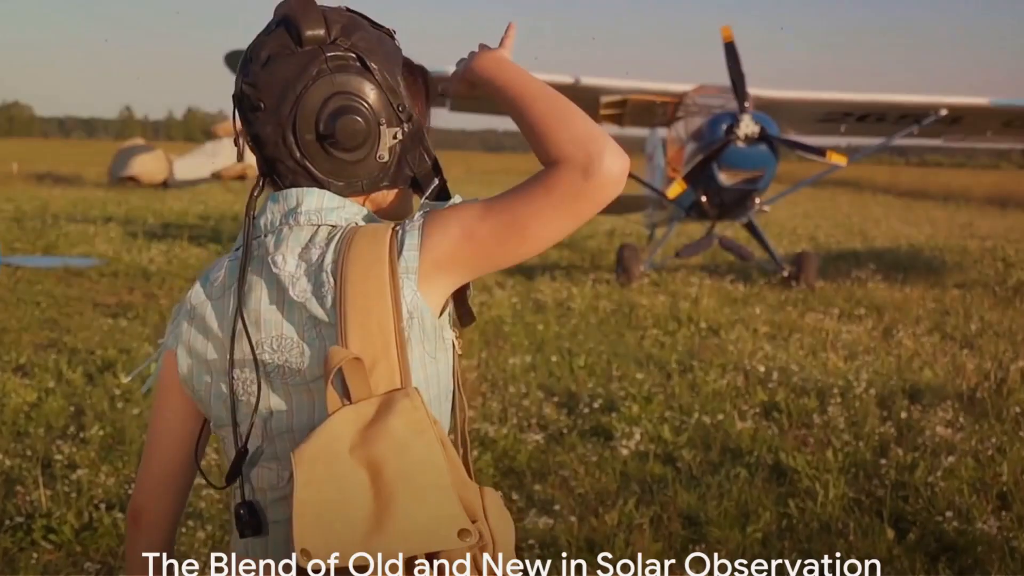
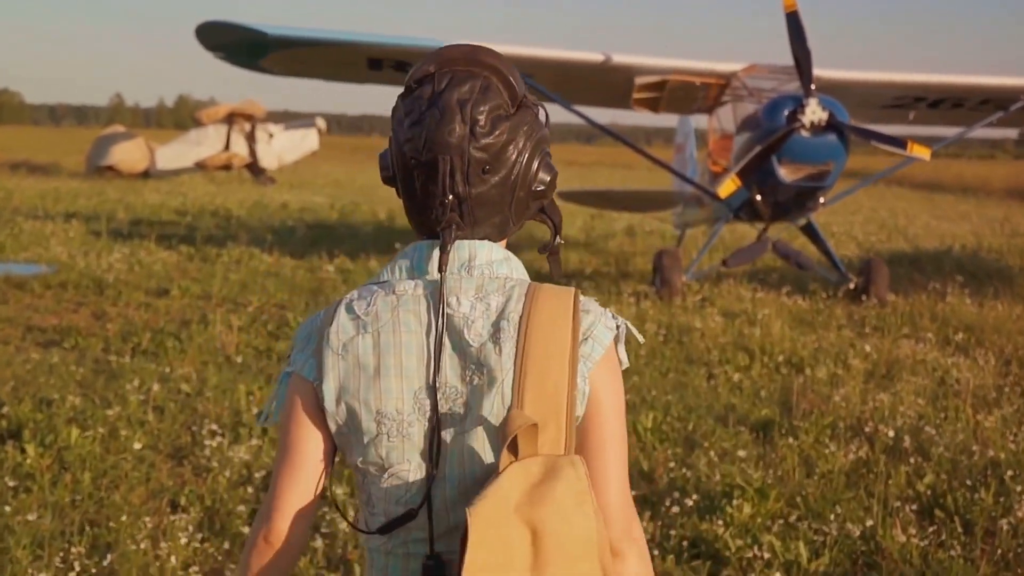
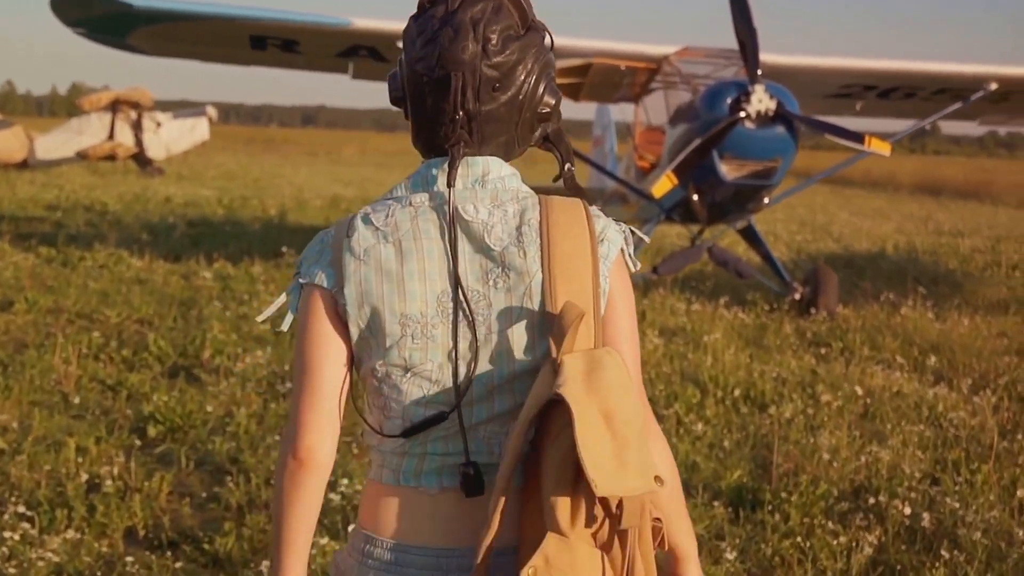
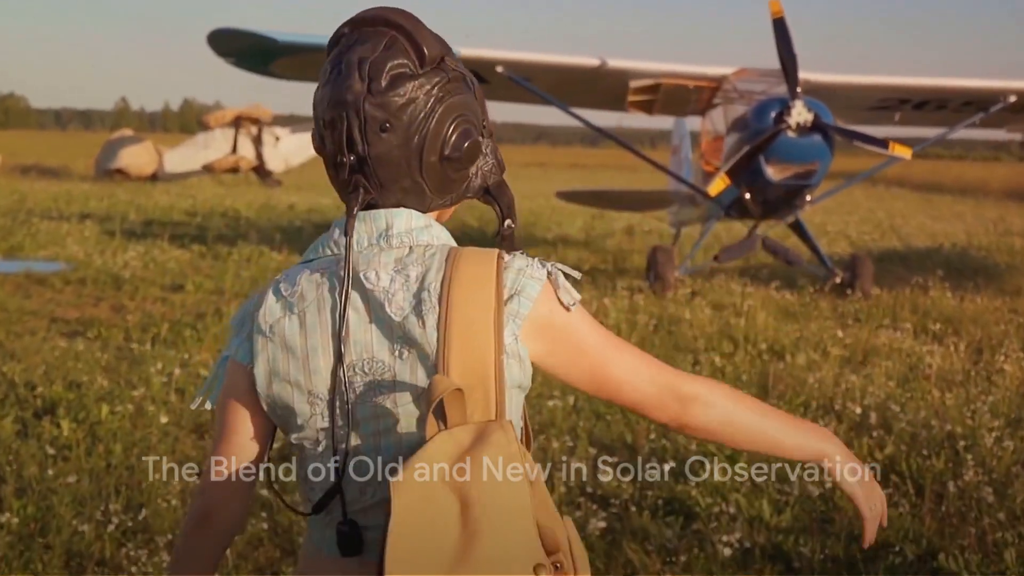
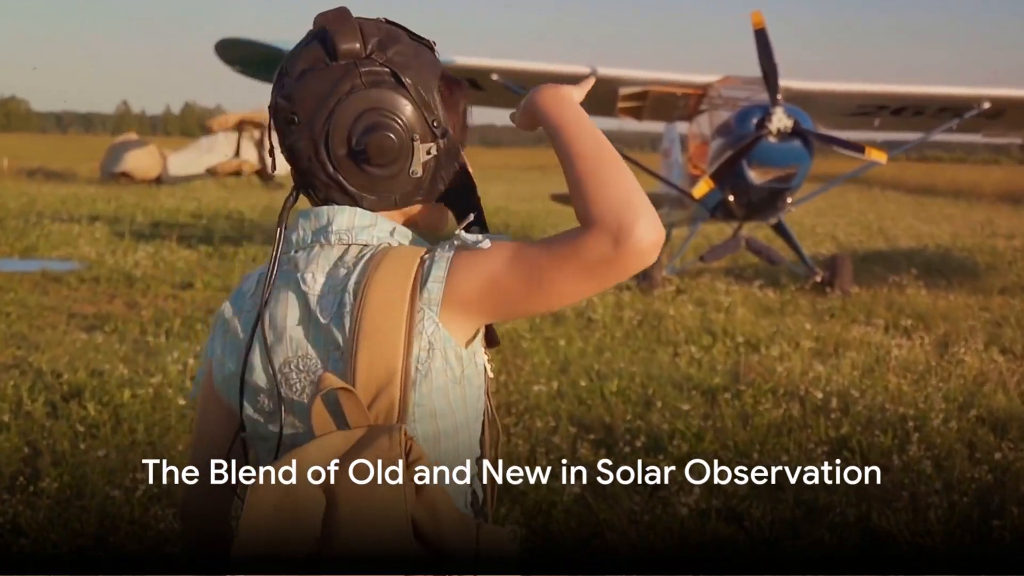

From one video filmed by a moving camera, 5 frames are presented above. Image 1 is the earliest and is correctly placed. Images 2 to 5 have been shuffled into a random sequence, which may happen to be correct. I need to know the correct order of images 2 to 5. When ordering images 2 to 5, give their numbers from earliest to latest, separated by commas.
5, 4, 2, 3
